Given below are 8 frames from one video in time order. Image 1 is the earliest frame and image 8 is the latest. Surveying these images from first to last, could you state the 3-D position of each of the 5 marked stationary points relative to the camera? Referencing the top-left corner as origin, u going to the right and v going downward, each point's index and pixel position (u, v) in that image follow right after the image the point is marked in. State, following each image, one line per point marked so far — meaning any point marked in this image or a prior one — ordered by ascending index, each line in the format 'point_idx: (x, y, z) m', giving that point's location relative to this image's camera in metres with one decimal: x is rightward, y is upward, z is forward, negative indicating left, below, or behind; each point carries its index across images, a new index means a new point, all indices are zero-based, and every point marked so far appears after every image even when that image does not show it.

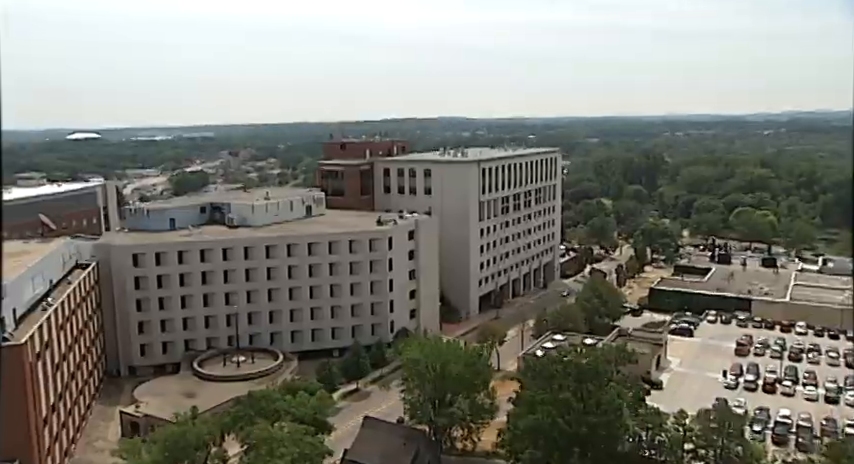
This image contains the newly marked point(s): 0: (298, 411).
0: (-2.9, -4.0, +16.8) m
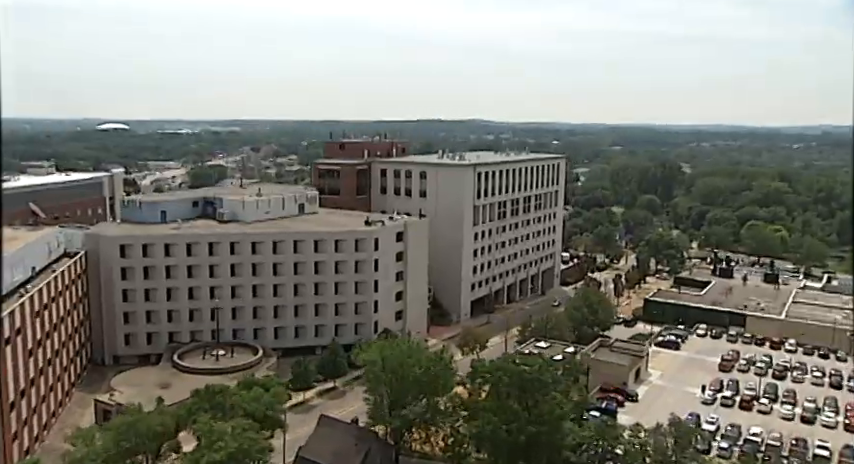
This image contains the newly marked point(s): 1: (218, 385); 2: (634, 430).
0: (-4.0, -4.0, +17.0) m
1: (-5.3, -3.8, +18.6) m
2: (+5.2, -5.0, +18.7) m
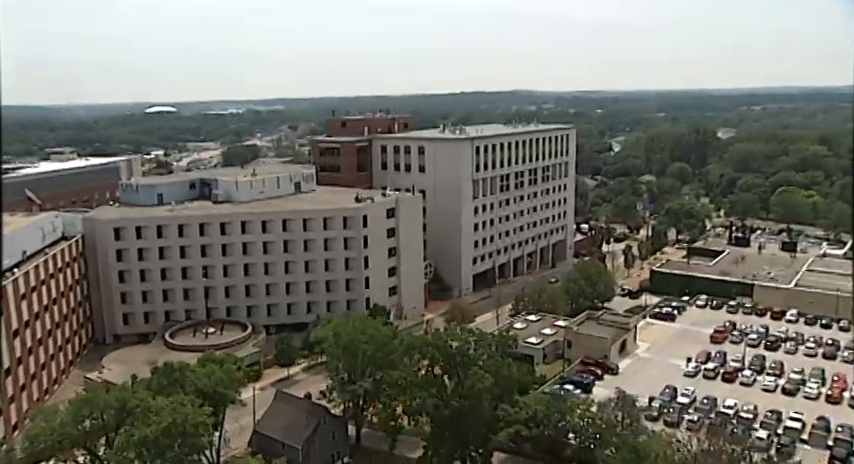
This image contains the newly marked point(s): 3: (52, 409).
0: (-5.3, -3.6, +17.5) m
1: (-6.4, -3.3, +19.2) m
2: (+4.0, -4.3, +18.7) m
3: (-8.9, -4.2, +17.6) m
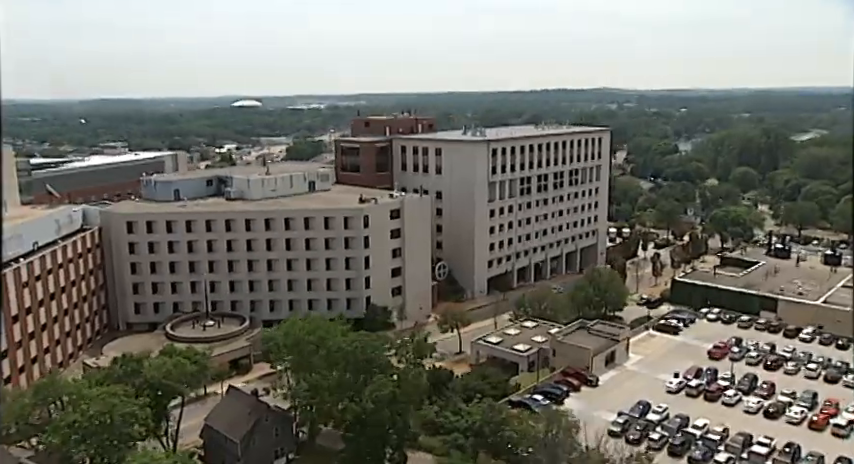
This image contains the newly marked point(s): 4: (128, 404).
0: (-6.8, -3.5, +18.3) m
1: (-7.8, -3.3, +20.1) m
2: (+2.5, -4.6, +18.4) m
3: (-10.4, -4.1, +18.9) m
4: (-6.6, -3.8, +16.3) m
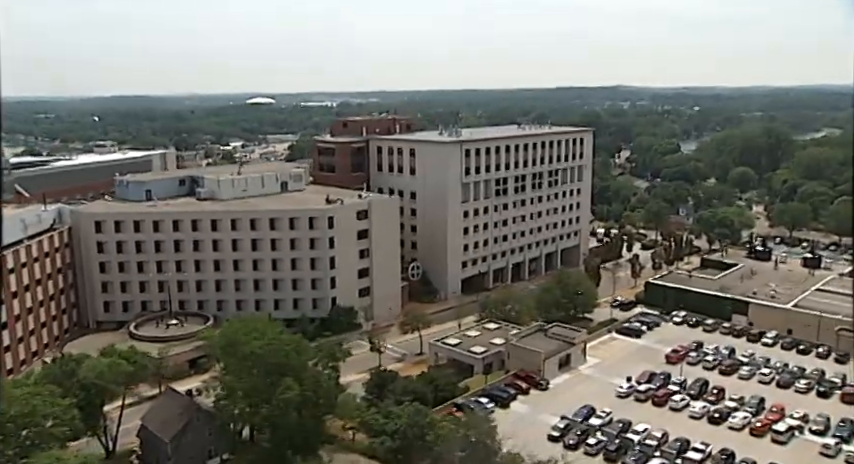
0: (-8.6, -3.6, +18.6) m
1: (-9.5, -3.3, +20.4) m
2: (+0.7, -4.7, +18.5) m
3: (-12.2, -4.1, +19.2) m
4: (-8.4, -3.9, +16.6) m
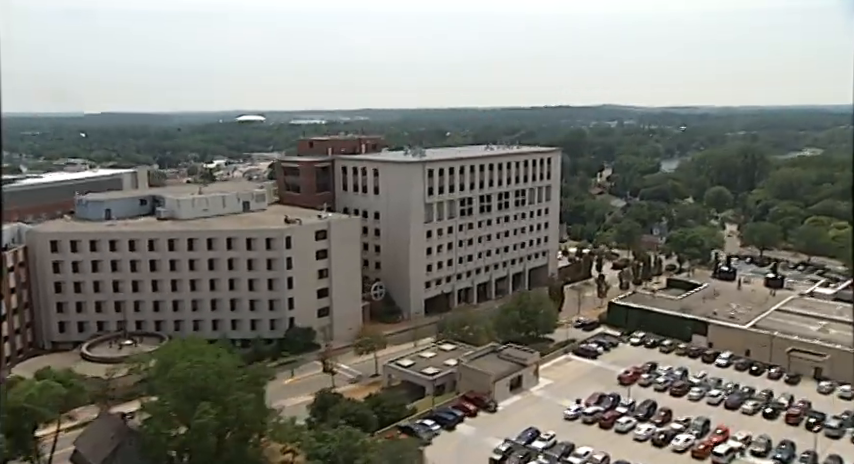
0: (-10.3, -4.1, +18.4) m
1: (-11.2, -3.9, +20.3) m
2: (-0.9, -5.2, +18.4) m
3: (-13.8, -4.7, +19.0) m
4: (-10.0, -4.4, +16.4) m
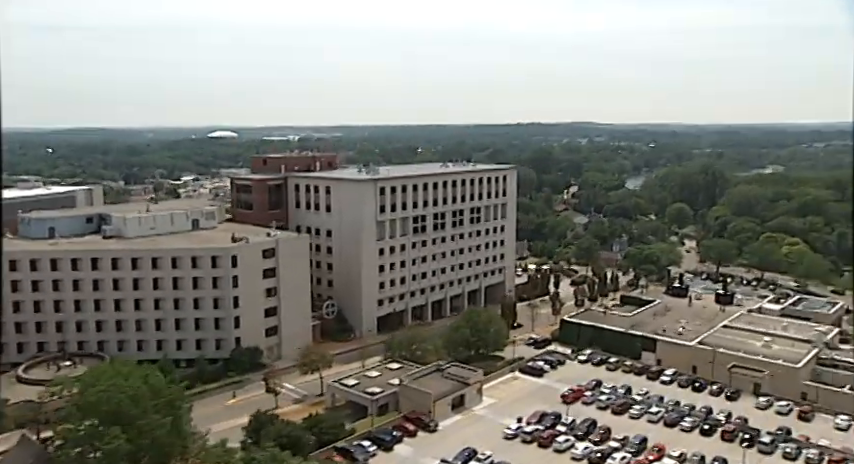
0: (-12.0, -4.6, +18.0) m
1: (-13.0, -4.4, +19.7) m
2: (-2.7, -5.7, +18.2) m
3: (-15.6, -5.2, +18.4) m
4: (-11.7, -4.8, +16.0) m
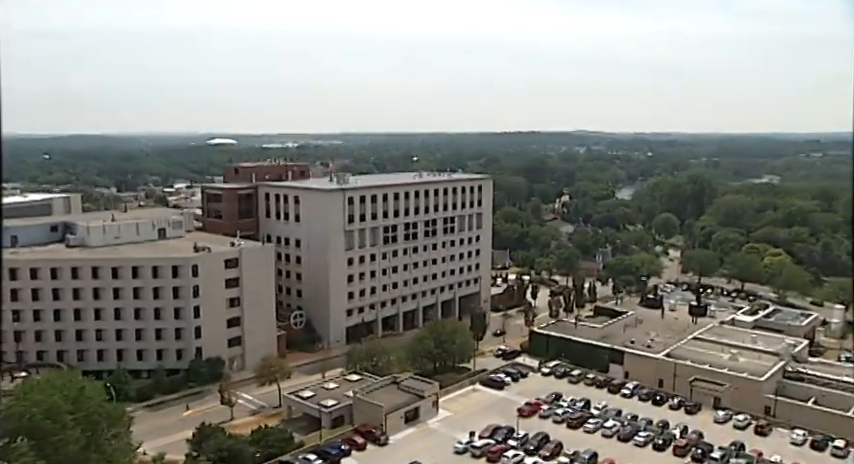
0: (-13.7, -4.9, +17.7) m
1: (-14.6, -4.7, +19.5) m
2: (-4.3, -6.0, +17.9) m
3: (-17.2, -5.4, +18.2) m
4: (-13.3, -5.1, +15.7) m
